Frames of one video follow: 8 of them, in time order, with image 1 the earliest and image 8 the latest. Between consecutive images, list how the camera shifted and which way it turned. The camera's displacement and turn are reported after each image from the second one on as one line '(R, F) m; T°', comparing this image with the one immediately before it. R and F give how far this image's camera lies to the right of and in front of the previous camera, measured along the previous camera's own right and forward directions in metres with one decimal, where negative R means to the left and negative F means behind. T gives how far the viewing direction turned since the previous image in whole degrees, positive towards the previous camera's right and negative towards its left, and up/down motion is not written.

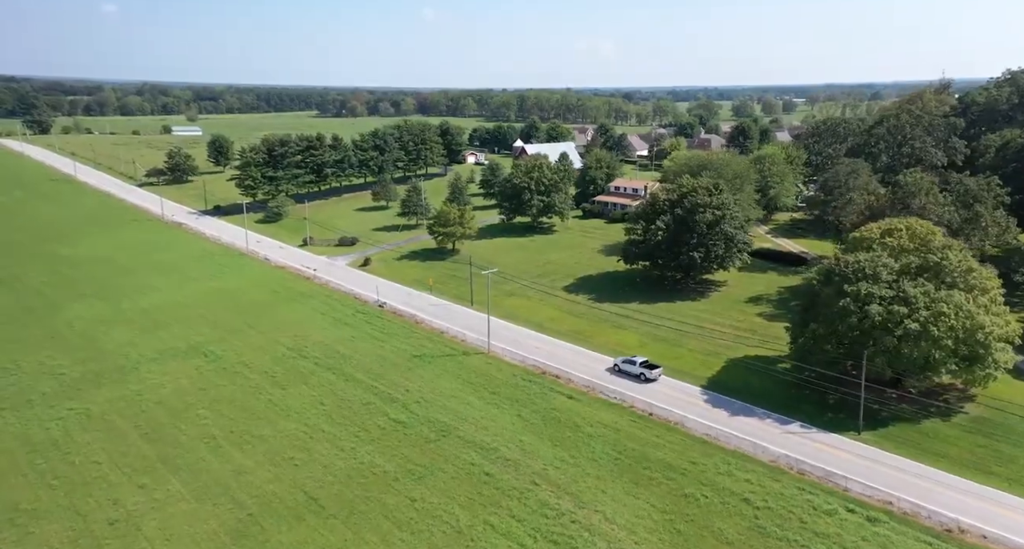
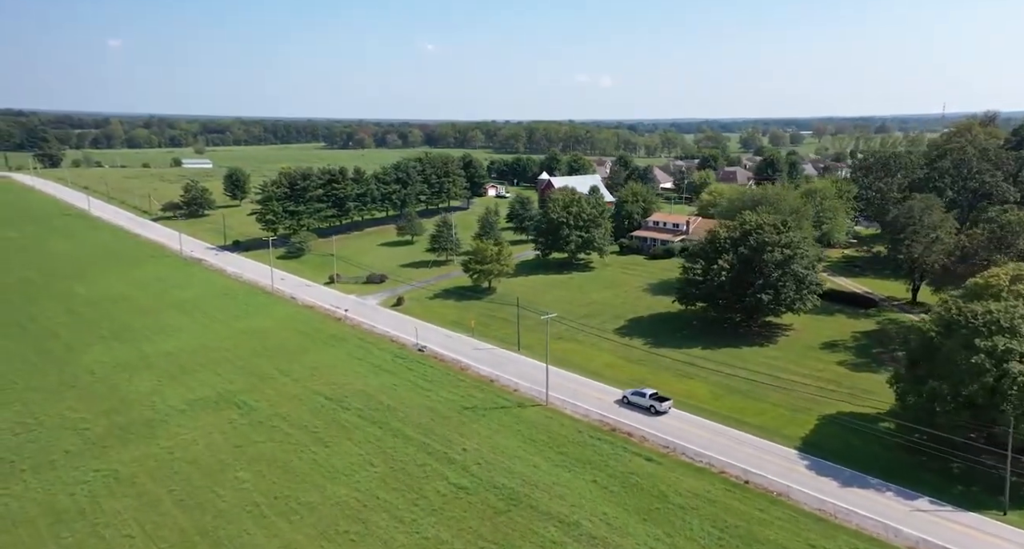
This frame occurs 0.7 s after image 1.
(-2.2, +2.5) m; -1°
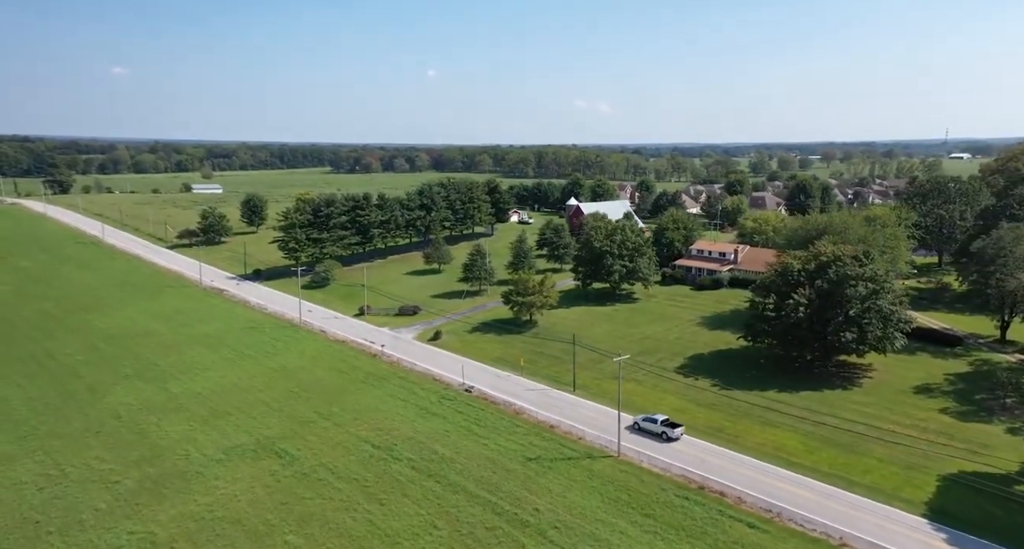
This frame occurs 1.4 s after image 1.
(-2.4, +2.6) m; -1°
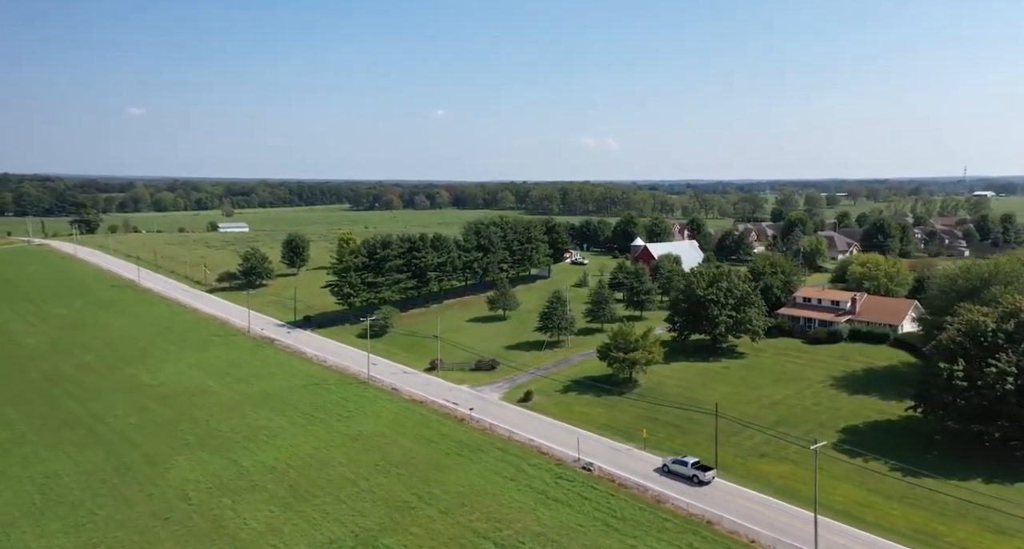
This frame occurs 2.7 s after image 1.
(-4.7, +5.0) m; -2°
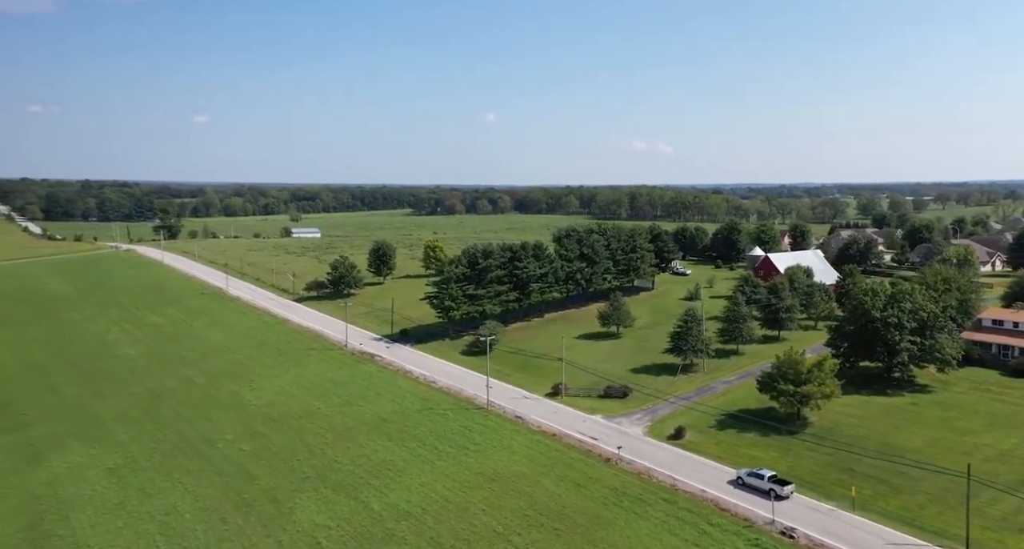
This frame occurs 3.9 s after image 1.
(-4.6, +5.2) m; -5°
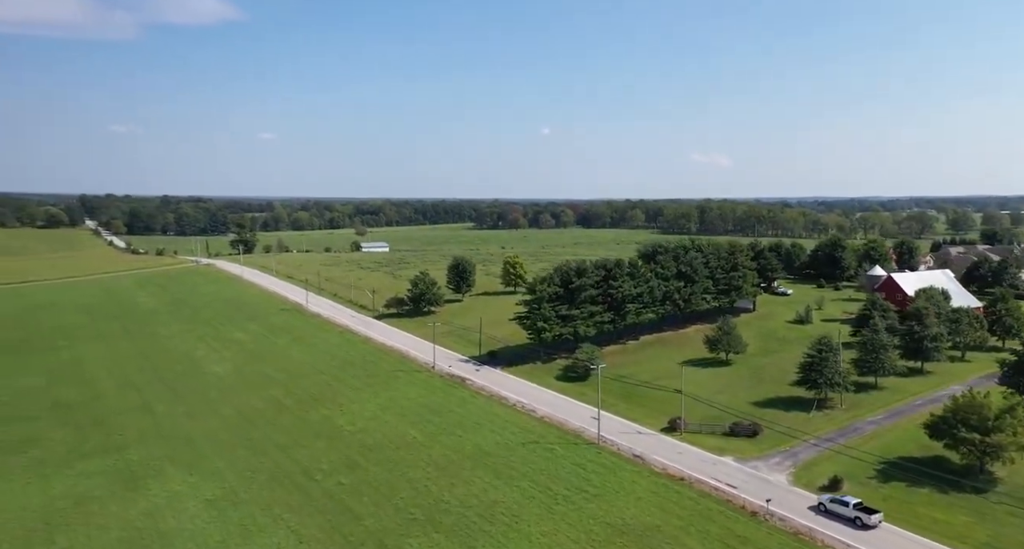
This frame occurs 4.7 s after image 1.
(-3.1, +4.0) m; -5°
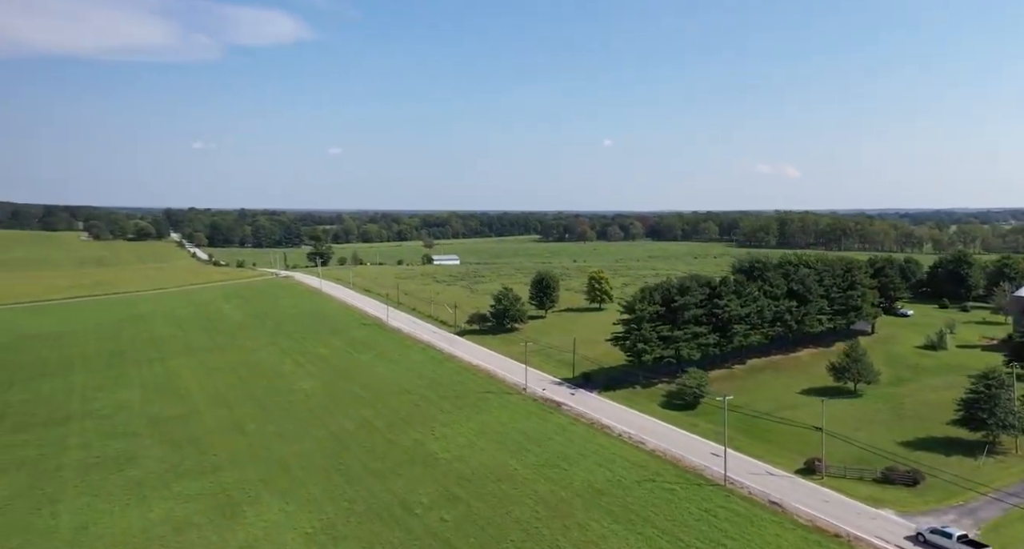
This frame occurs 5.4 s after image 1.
(-2.7, +4.2) m; -5°
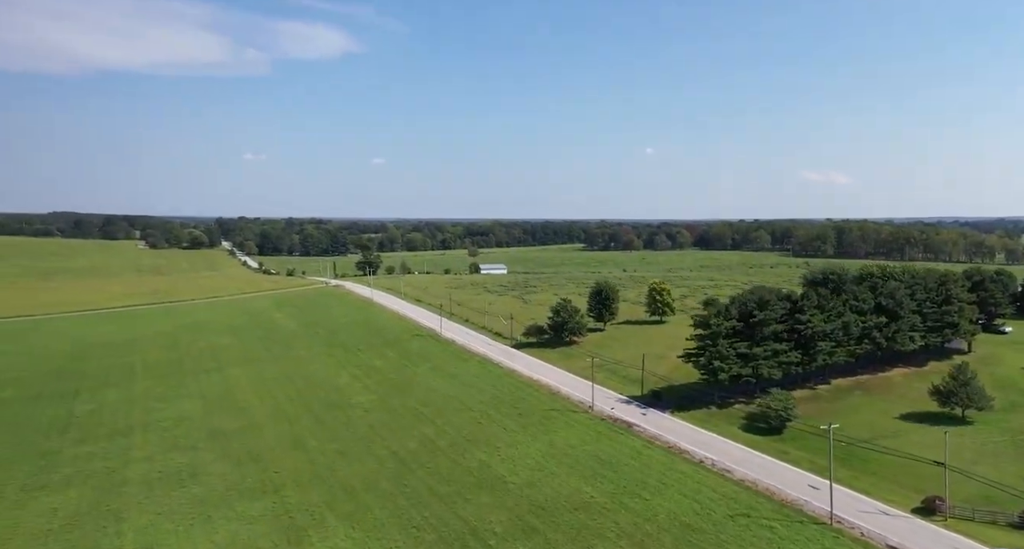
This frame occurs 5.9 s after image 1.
(-1.8, +3.3) m; -4°
